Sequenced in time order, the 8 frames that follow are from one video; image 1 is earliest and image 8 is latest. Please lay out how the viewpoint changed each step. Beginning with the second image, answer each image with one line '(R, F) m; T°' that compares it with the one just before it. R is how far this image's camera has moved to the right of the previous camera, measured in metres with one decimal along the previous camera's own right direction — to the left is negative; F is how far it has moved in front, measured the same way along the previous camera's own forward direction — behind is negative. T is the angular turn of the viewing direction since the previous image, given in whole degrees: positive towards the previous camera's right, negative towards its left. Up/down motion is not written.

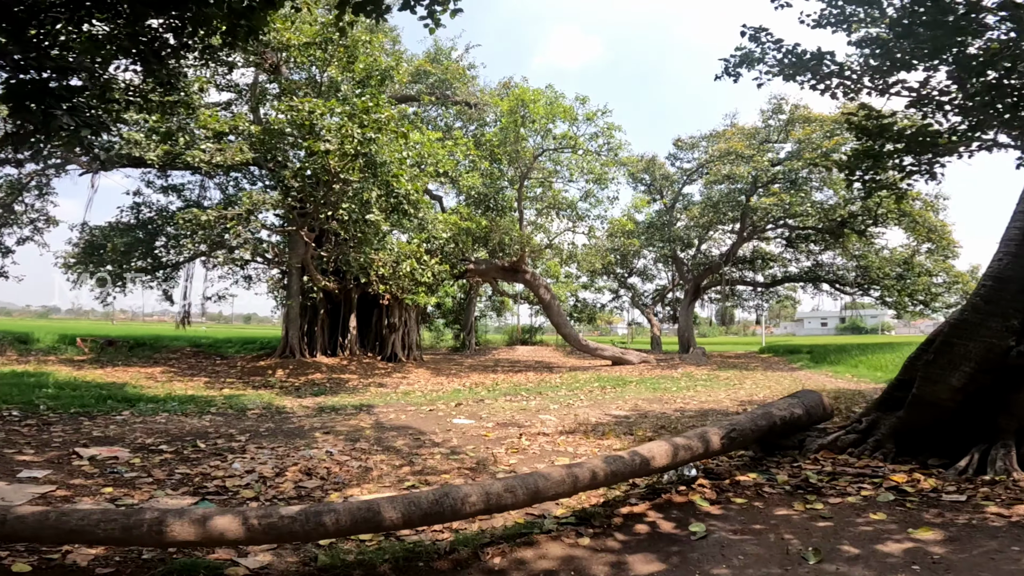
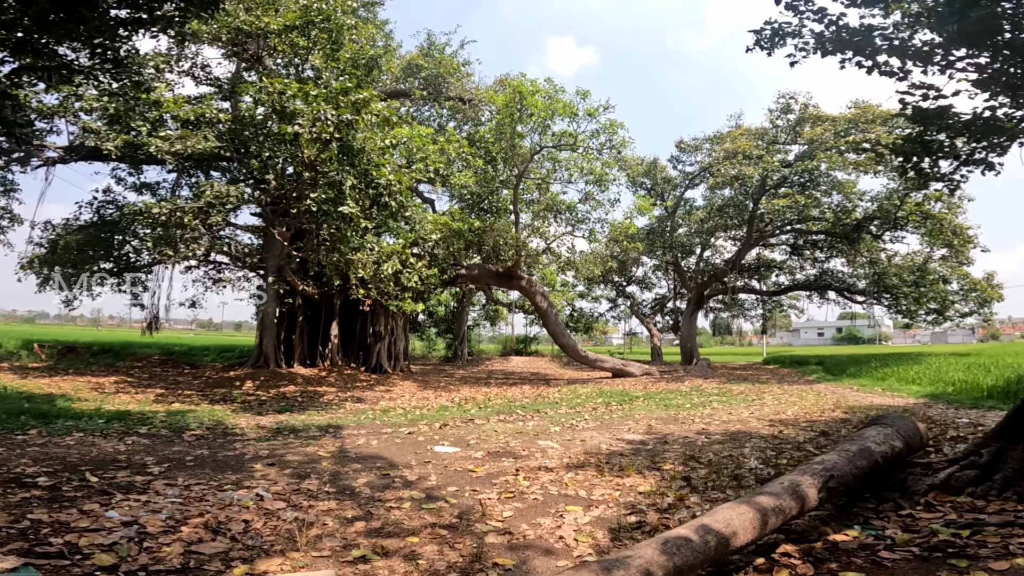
(0.0, +1.1) m; +1°
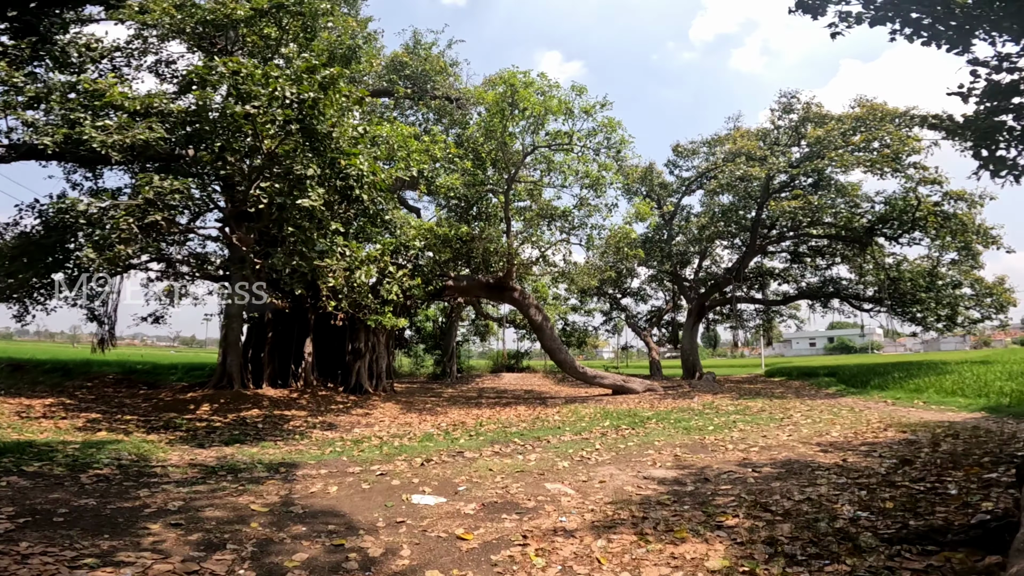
(-0.1, +1.2) m; +1°
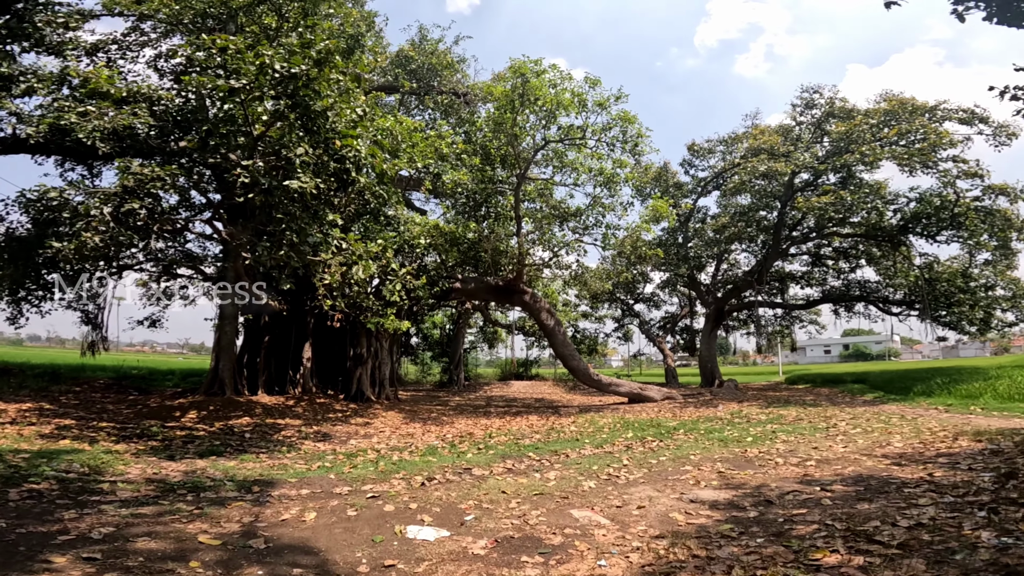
(-0.1, +0.8) m; -1°
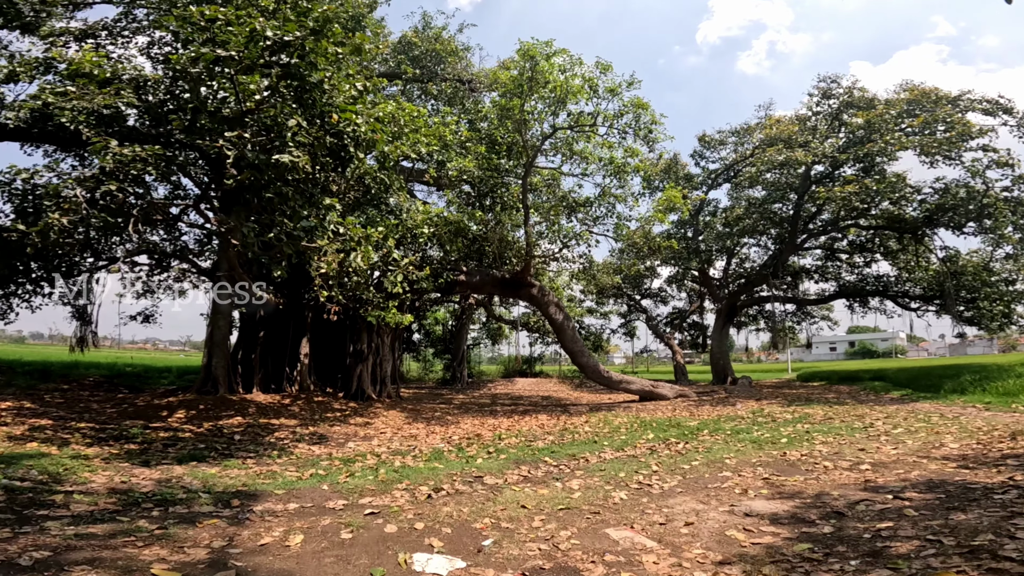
(-0.1, +0.6) m; 0°
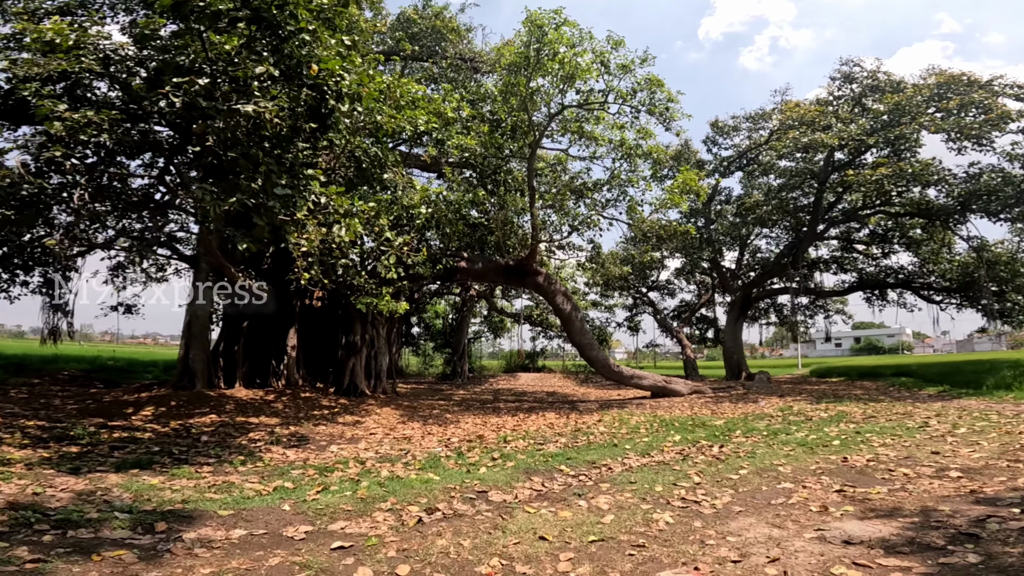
(-0.1, +0.9) m; 0°
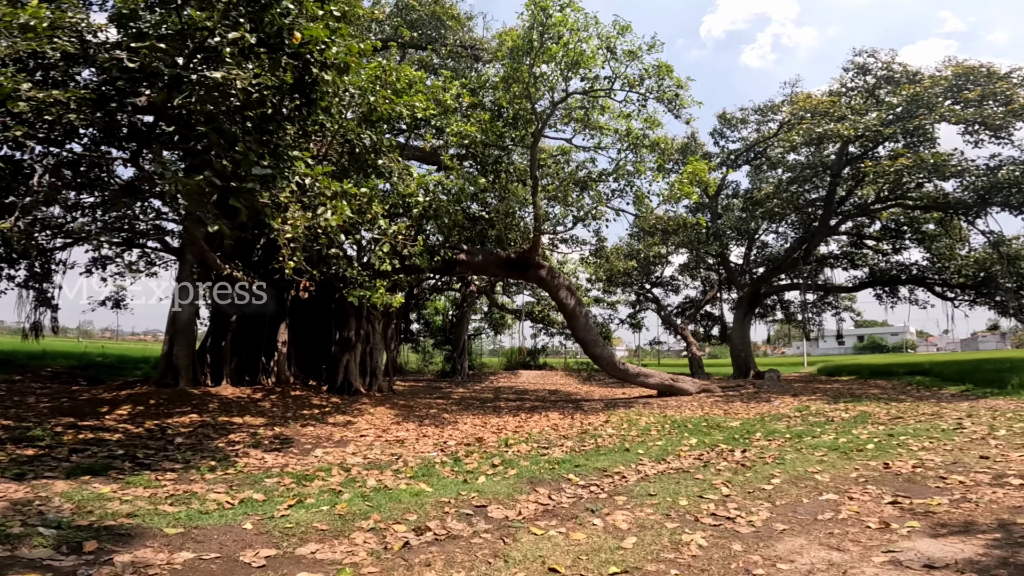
(0.0, +0.5) m; 0°
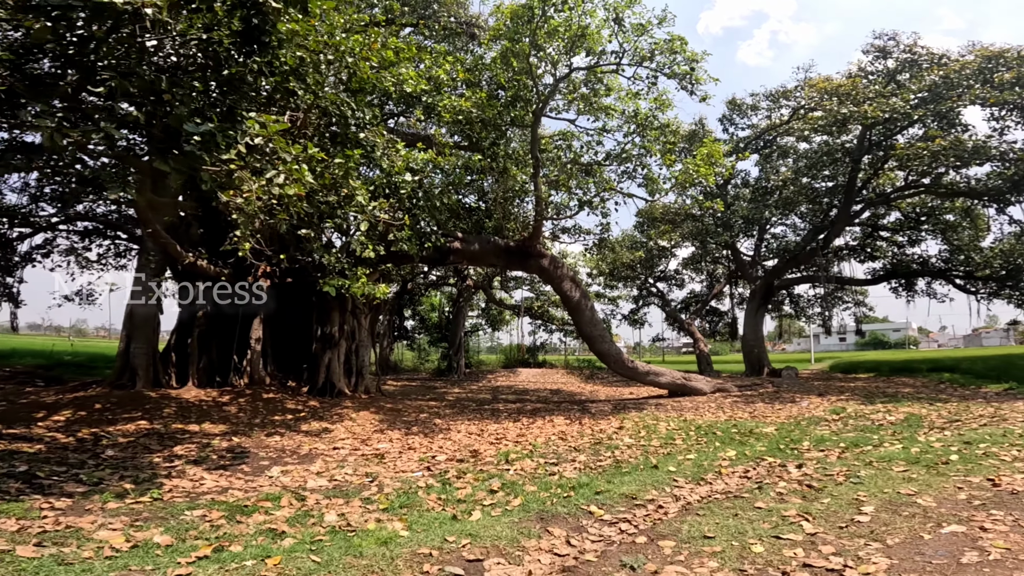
(0.0, +1.0) m; 0°
